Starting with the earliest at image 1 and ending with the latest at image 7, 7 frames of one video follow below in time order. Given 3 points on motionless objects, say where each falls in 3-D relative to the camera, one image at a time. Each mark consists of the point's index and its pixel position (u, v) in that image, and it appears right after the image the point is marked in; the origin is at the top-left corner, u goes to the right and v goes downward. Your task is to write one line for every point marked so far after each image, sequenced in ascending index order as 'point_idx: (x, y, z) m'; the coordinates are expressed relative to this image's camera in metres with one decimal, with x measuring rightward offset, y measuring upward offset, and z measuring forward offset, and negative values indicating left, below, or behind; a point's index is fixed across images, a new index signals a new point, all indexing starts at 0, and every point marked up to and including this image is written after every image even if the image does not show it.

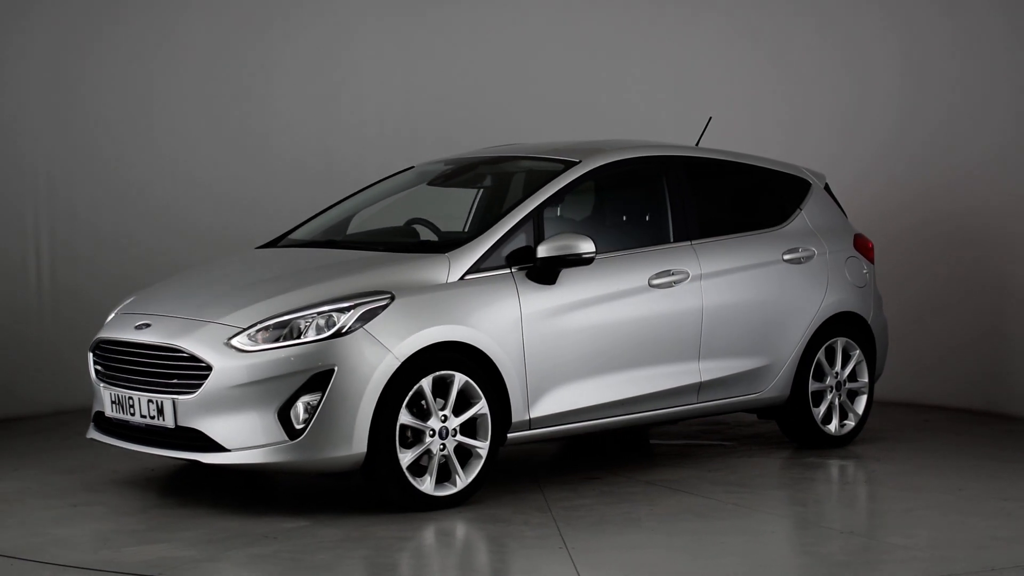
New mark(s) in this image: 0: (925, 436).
0: (+2.4, -0.9, +7.0) m
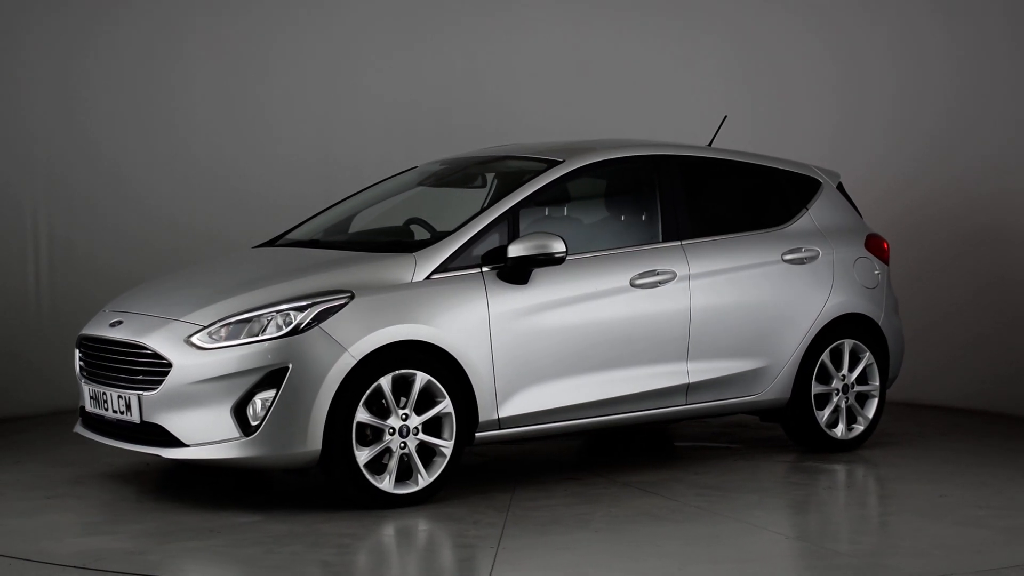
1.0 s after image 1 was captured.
0: (+2.5, -0.9, +6.8) m
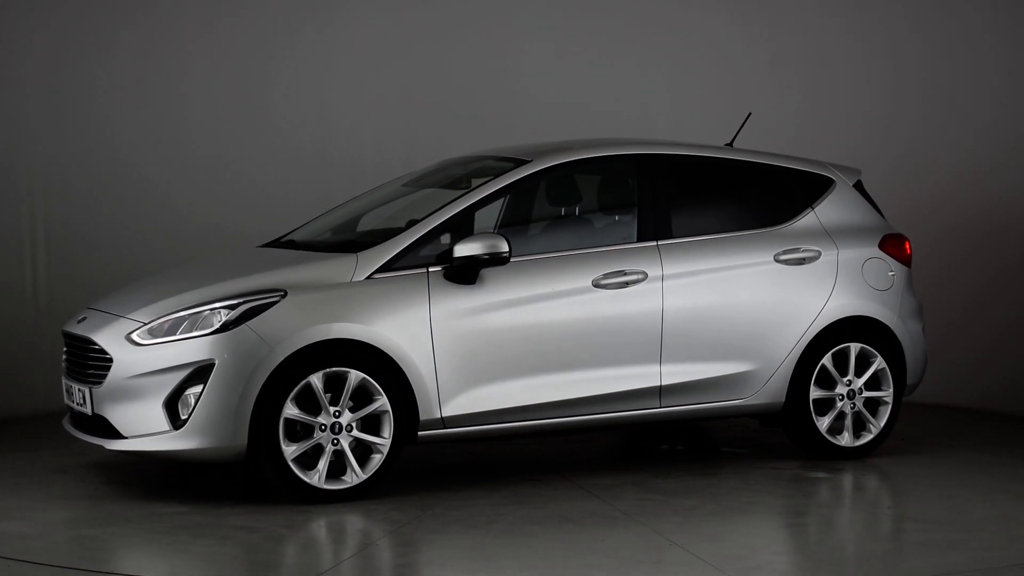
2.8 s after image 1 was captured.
0: (+2.5, -0.9, +6.4) m
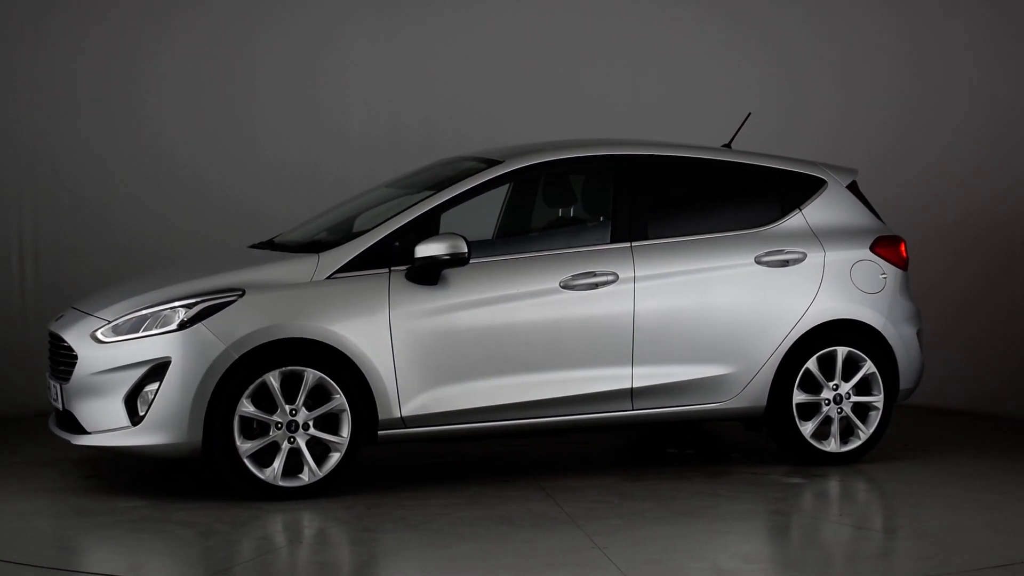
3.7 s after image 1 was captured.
0: (+2.4, -0.9, +6.2) m
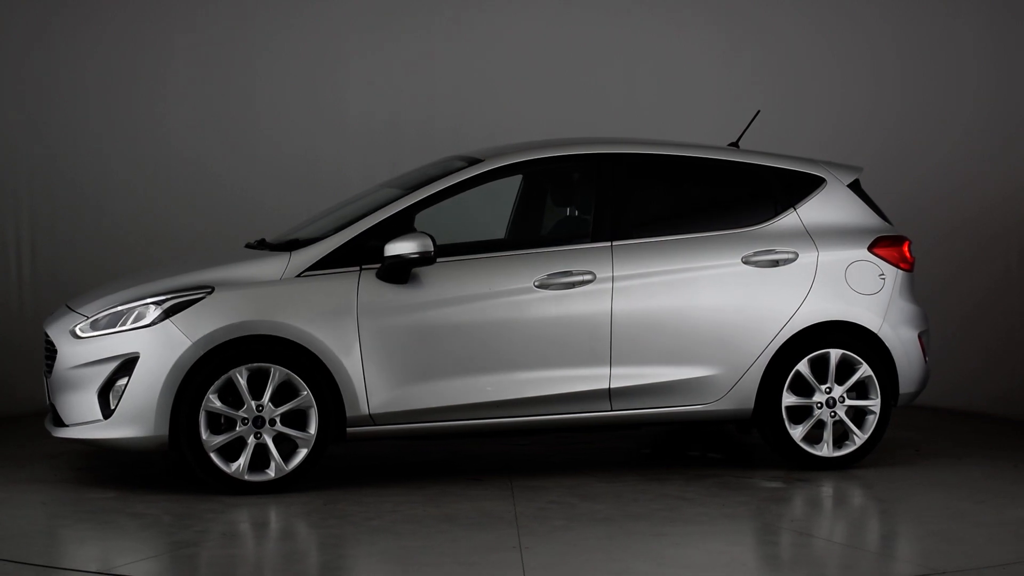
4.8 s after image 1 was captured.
0: (+2.3, -0.9, +6.0) m
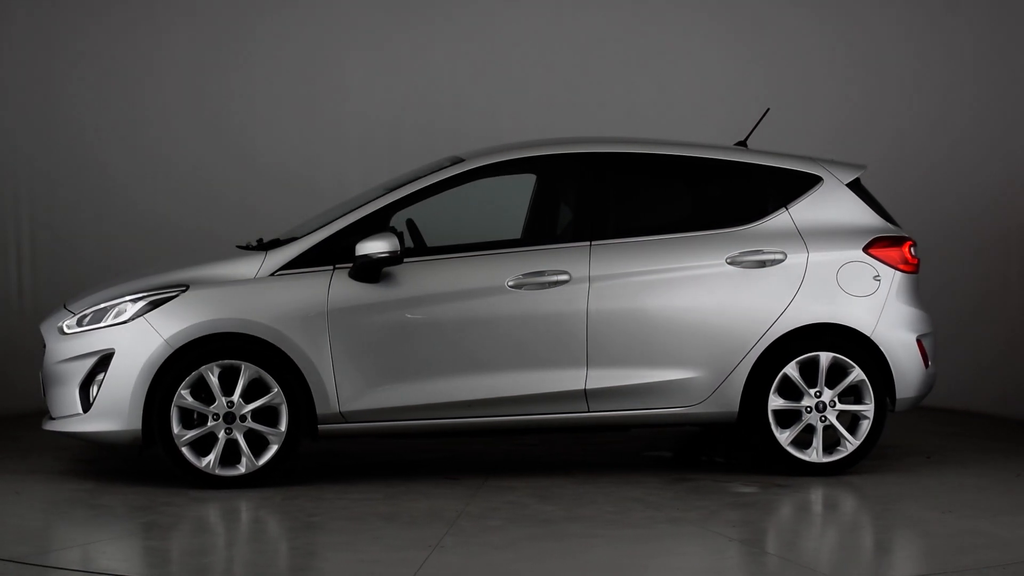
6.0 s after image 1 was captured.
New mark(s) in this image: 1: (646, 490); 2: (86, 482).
0: (+2.3, -0.9, +5.8) m
1: (+0.6, -0.9, +5.2) m
2: (-1.9, -0.9, +5.2) m
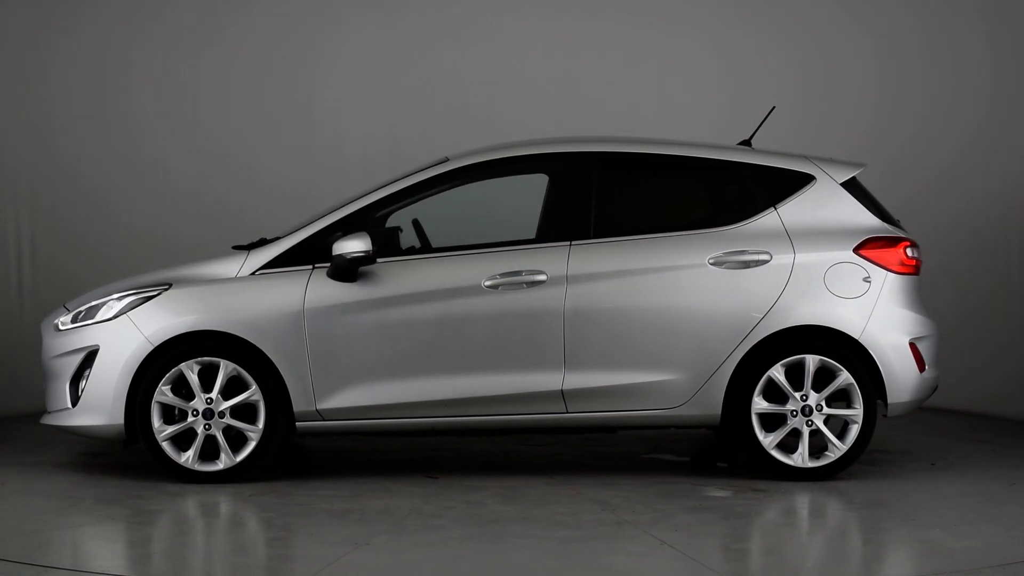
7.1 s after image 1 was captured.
0: (+2.2, -0.9, +5.7) m
1: (+0.5, -0.9, +5.2) m
2: (-2.0, -0.9, +5.4) m
